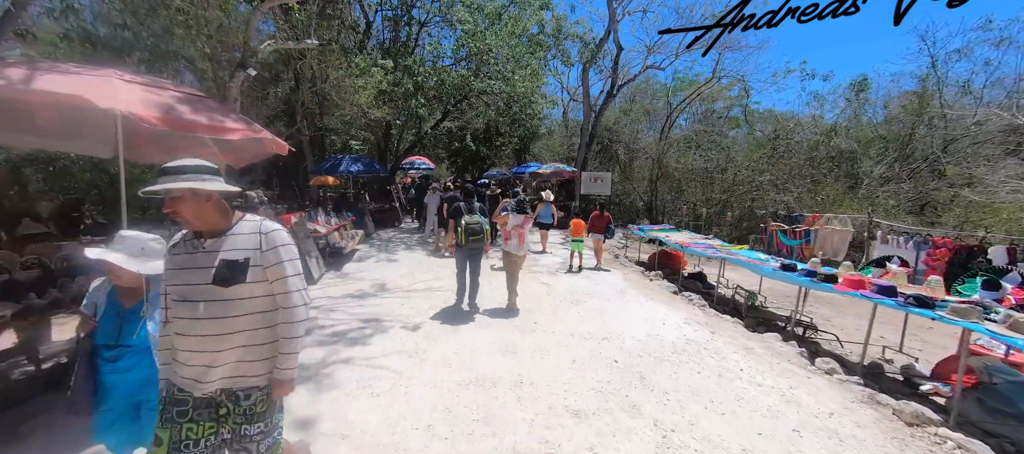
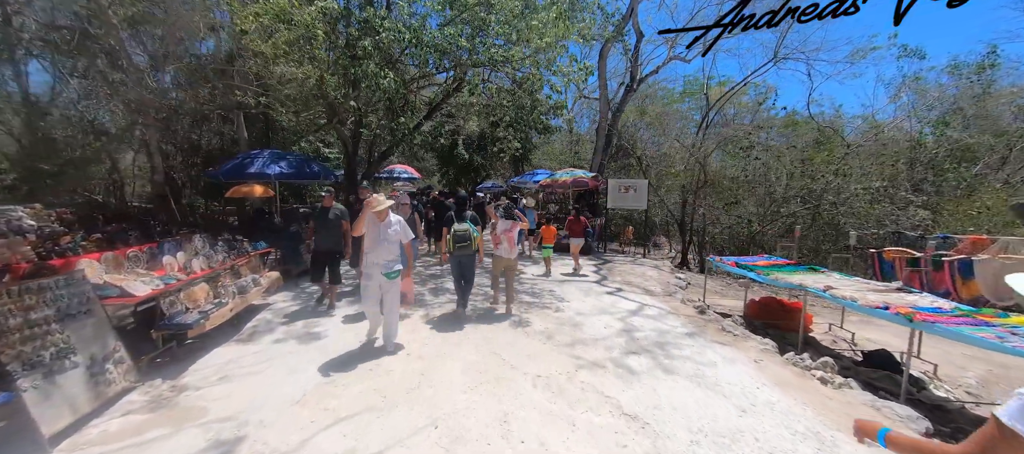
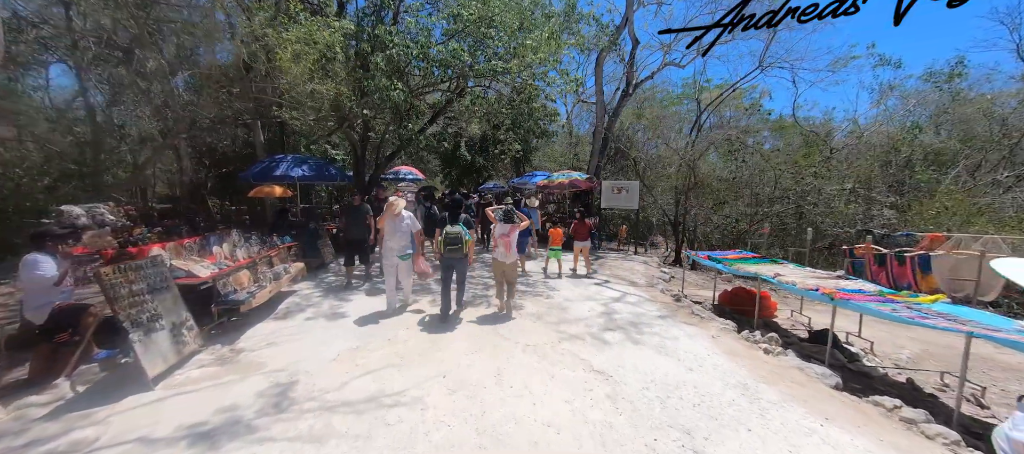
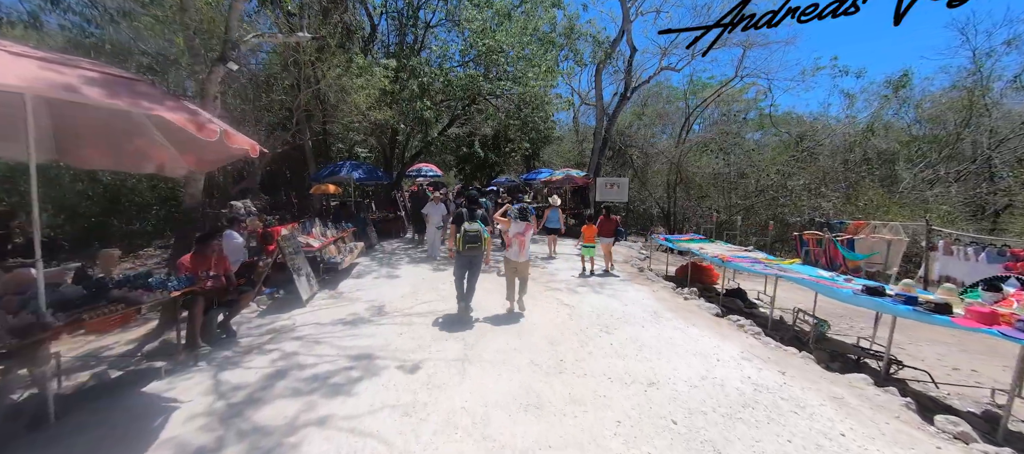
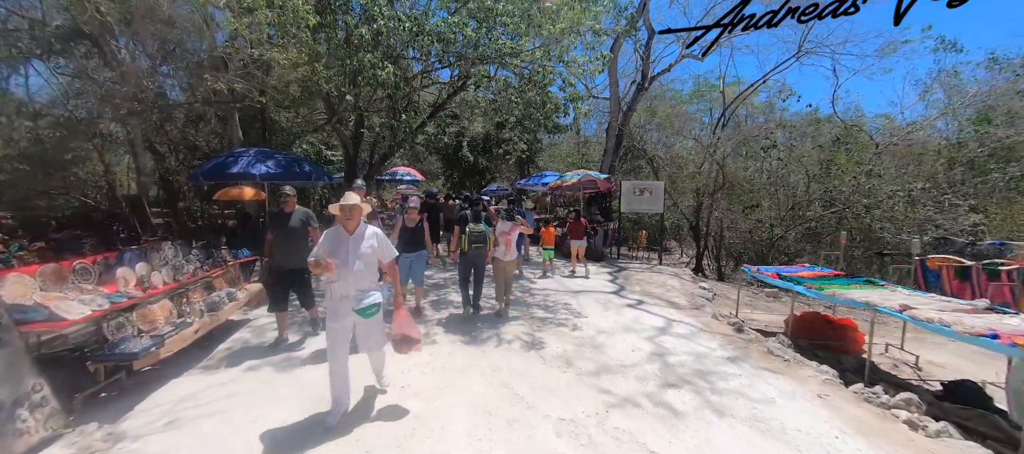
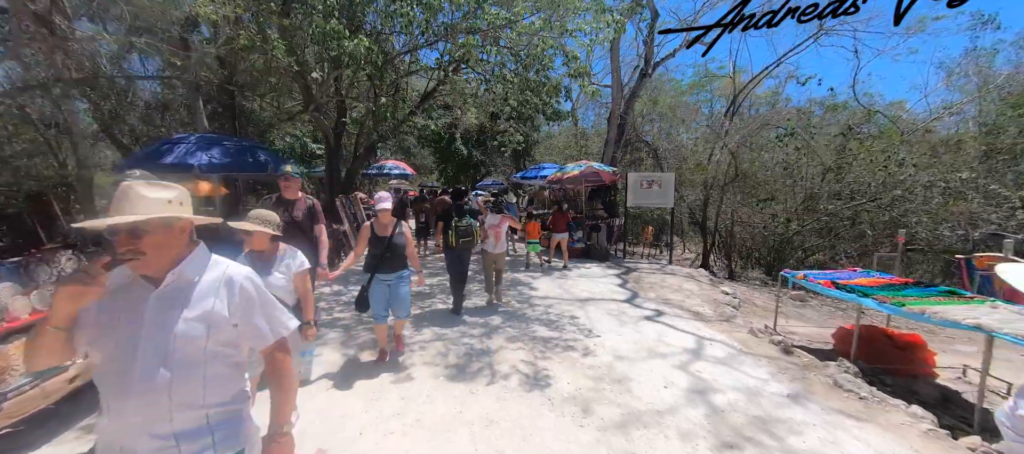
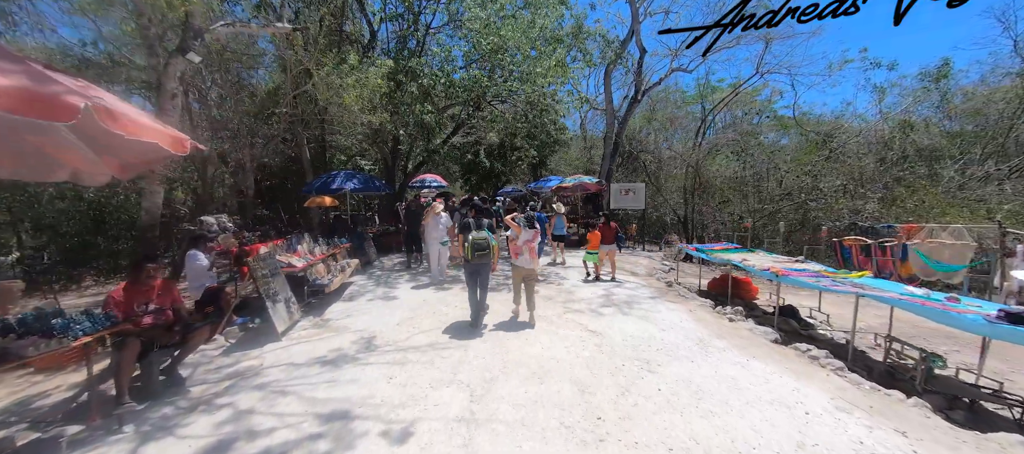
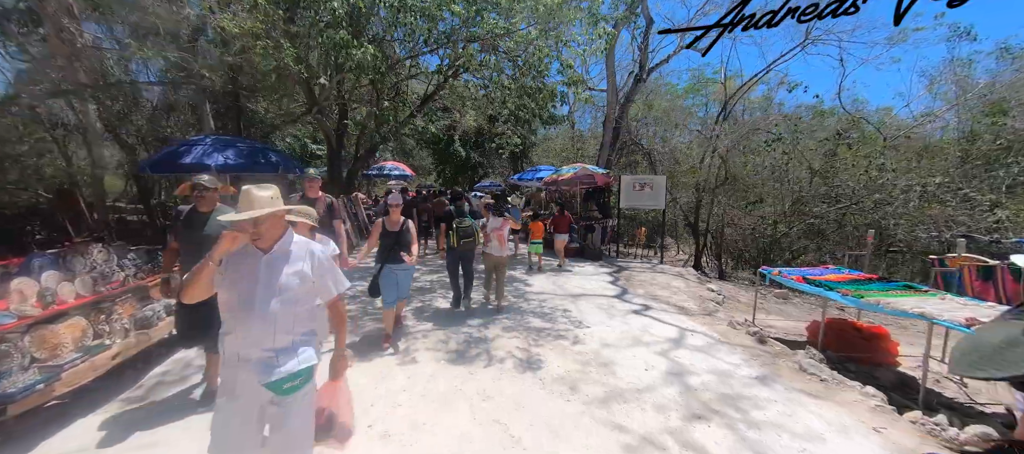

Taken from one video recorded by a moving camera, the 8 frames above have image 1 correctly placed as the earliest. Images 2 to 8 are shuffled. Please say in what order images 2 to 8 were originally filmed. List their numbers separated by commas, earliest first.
4, 7, 3, 2, 5, 8, 6
